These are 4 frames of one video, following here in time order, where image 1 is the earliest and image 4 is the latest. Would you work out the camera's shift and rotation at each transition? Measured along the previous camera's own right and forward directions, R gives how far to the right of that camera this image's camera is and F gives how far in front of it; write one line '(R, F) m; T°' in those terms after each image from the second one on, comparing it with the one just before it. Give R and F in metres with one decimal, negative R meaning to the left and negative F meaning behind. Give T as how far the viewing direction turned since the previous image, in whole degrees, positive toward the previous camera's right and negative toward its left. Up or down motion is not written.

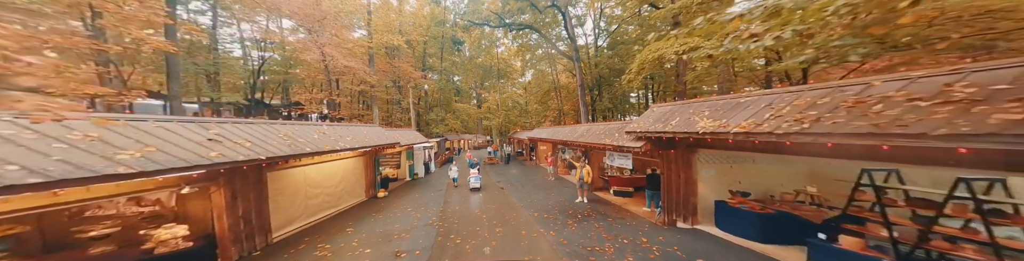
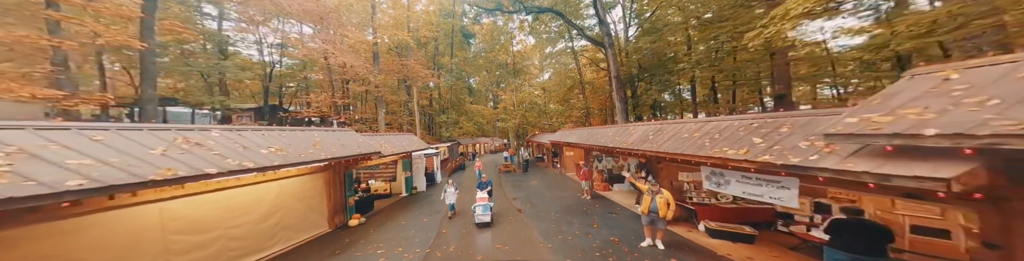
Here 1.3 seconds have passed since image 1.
(-0.1, +2.7) m; -4°
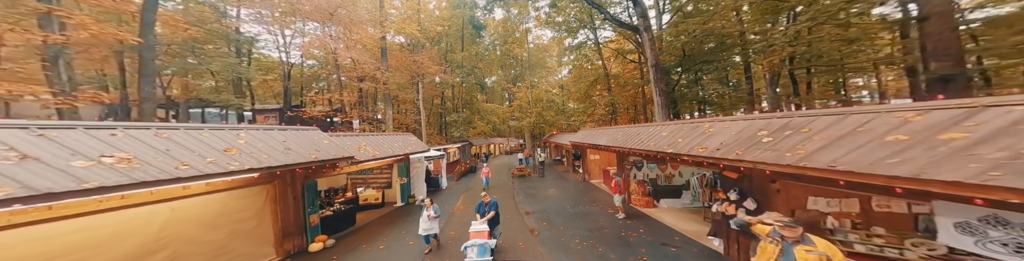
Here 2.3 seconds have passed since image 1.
(+0.1, +1.9) m; -4°
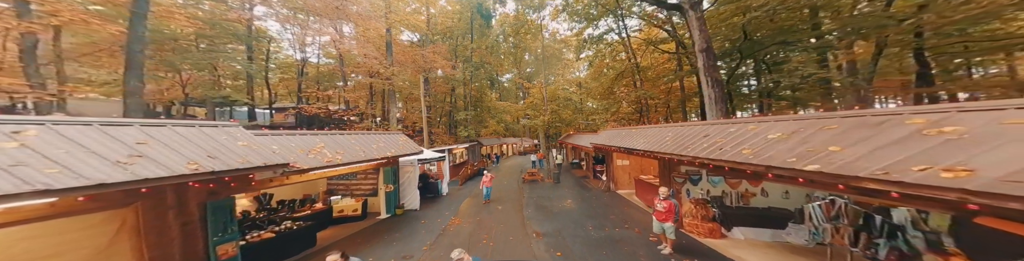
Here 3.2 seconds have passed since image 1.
(+0.2, +1.8) m; -4°
